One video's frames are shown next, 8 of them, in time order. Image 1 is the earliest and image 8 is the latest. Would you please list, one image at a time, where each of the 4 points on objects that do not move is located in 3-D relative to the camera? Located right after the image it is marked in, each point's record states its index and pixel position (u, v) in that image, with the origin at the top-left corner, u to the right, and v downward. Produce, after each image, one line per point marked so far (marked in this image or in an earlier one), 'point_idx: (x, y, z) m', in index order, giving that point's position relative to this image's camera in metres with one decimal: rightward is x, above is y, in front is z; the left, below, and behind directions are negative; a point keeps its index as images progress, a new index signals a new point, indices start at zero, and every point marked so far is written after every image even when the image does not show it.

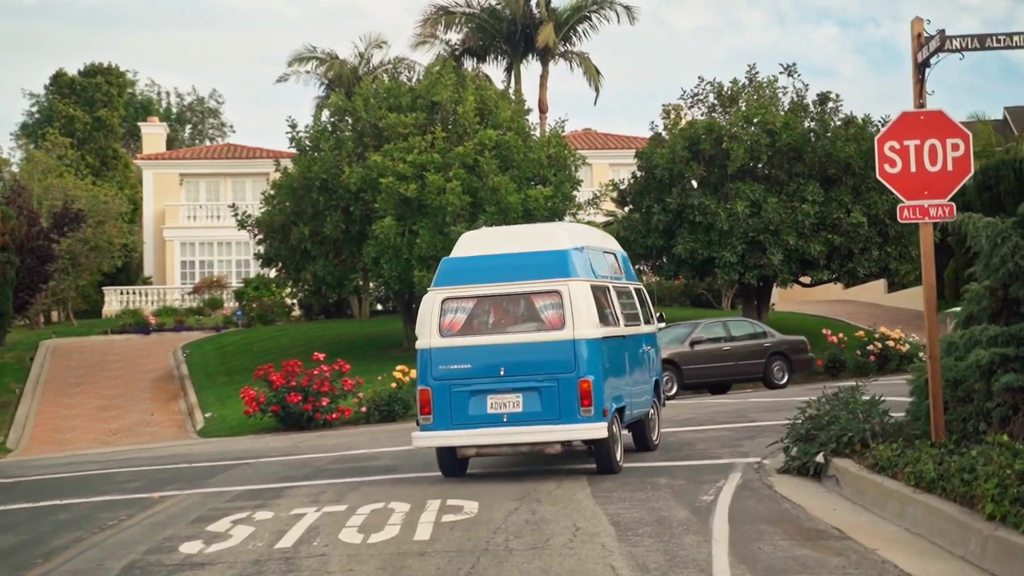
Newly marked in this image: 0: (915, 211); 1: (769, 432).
0: (+3.1, +0.6, +10.9) m
1: (+2.9, -1.6, +15.4) m
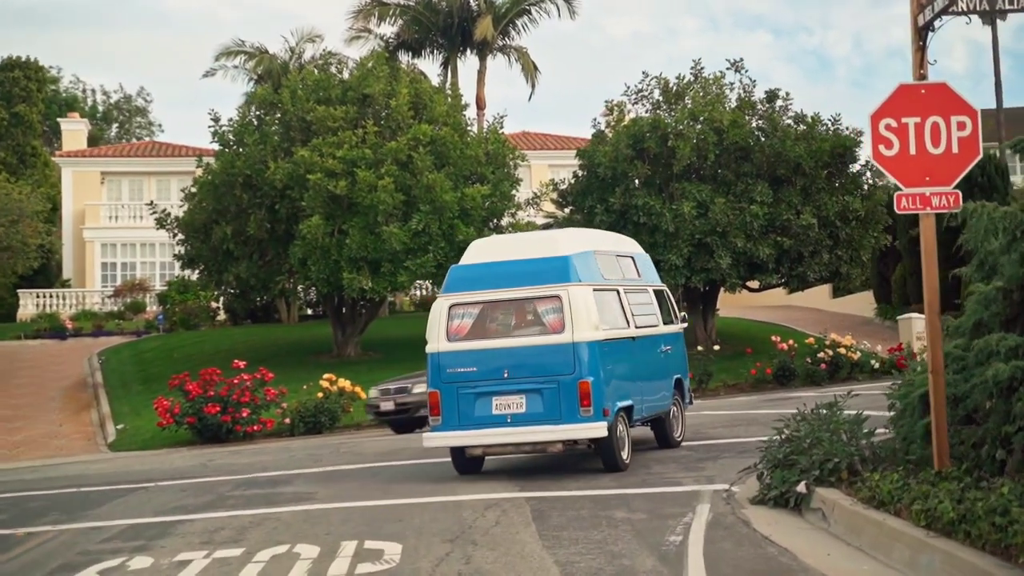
0: (+2.7, +0.6, +9.4) m
1: (+2.2, -1.6, +13.8) m
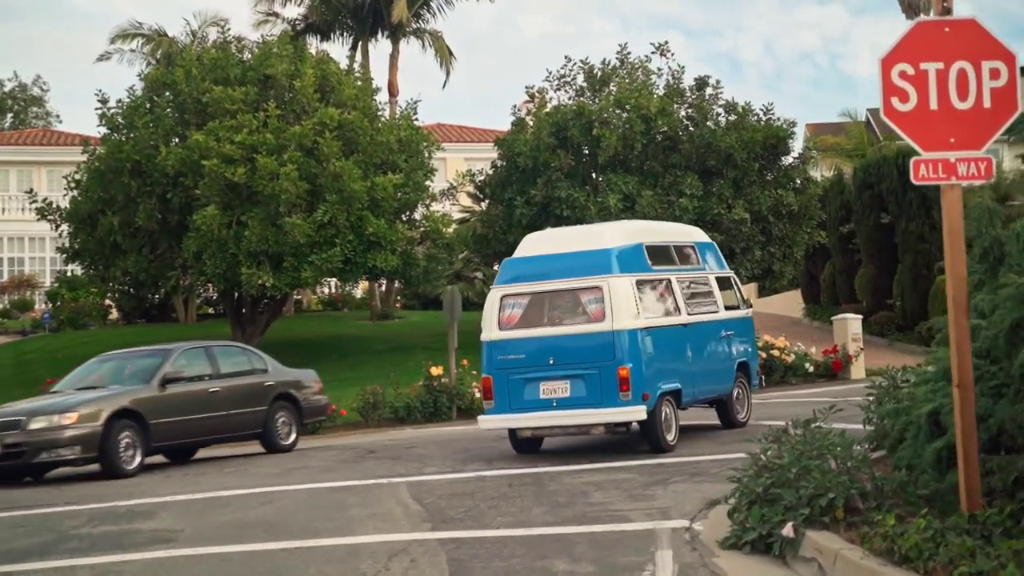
0: (+2.2, +0.6, +7.3) m
1: (+1.5, -1.6, +11.8) m
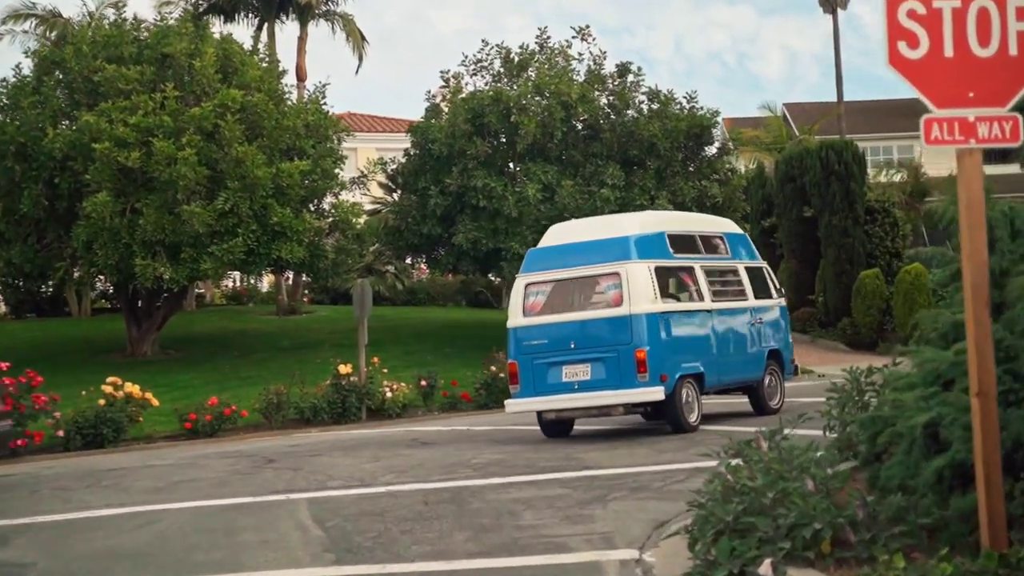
0: (+1.9, +0.7, +6.0) m
1: (+0.9, -1.5, +10.4) m
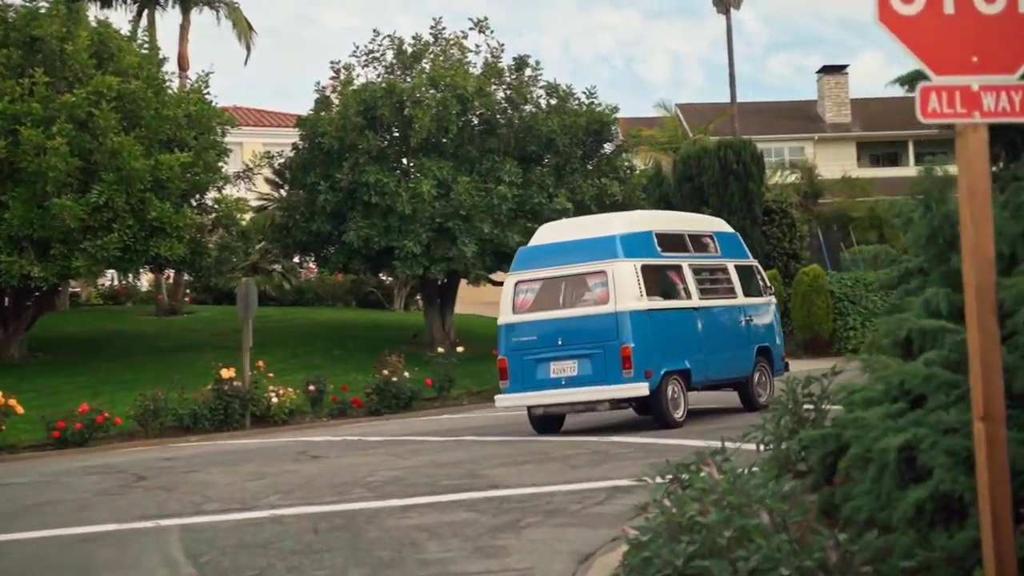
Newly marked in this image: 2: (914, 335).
0: (+1.6, +0.7, +5.0) m
1: (+0.2, -1.5, +9.3) m
2: (+2.1, -0.2, +7.2) m
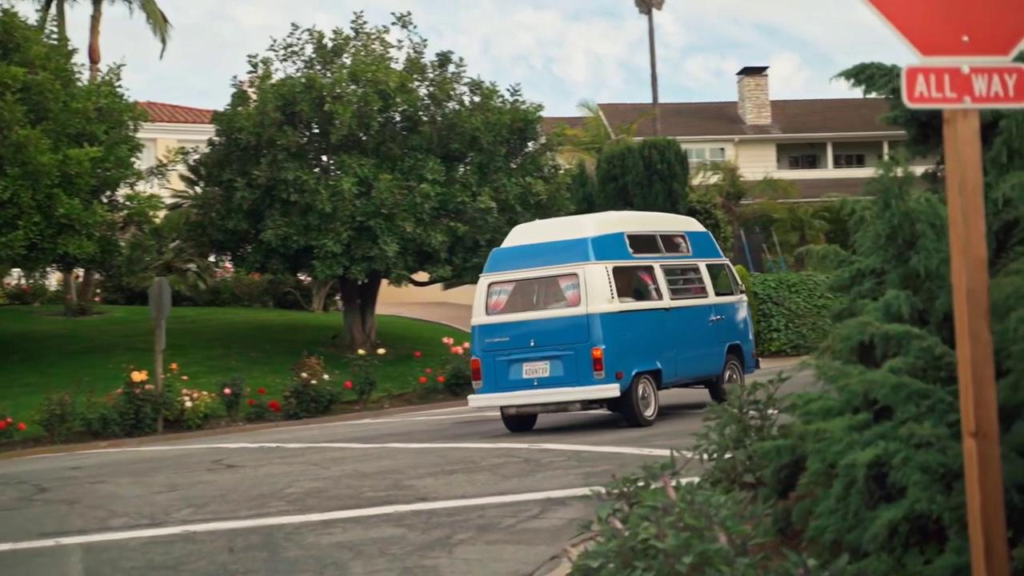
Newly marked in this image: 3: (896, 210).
0: (+1.4, +0.7, +4.6) m
1: (-0.2, -1.5, +8.8) m
2: (+1.8, -0.3, +6.7) m
3: (+2.0, +0.4, +7.4) m
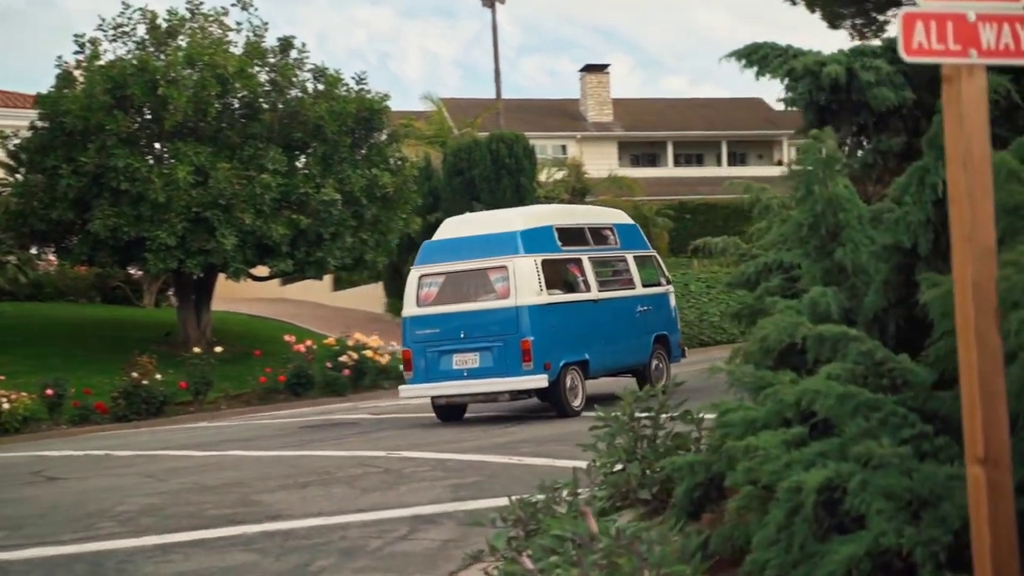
0: (+1.2, +0.7, +3.7) m
1: (-1.0, -1.5, +7.7) m
2: (+1.3, -0.2, +5.9) m
3: (+1.5, +0.4, +6.6) m
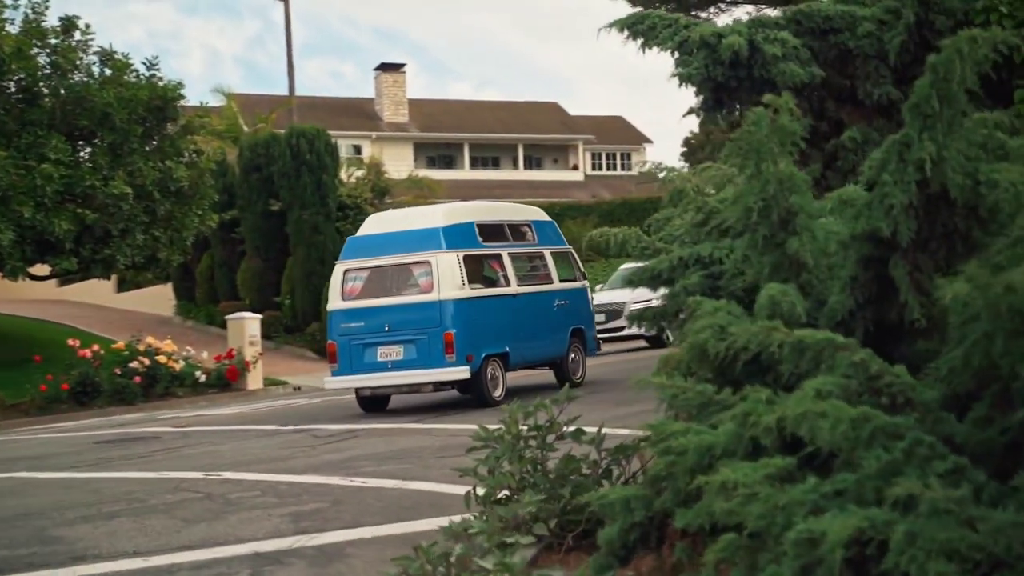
0: (+1.2, +0.7, +2.6) m
1: (-1.6, -1.5, +6.2) m
2: (+0.9, -0.2, +4.8) m
3: (+1.0, +0.4, +5.6) m
